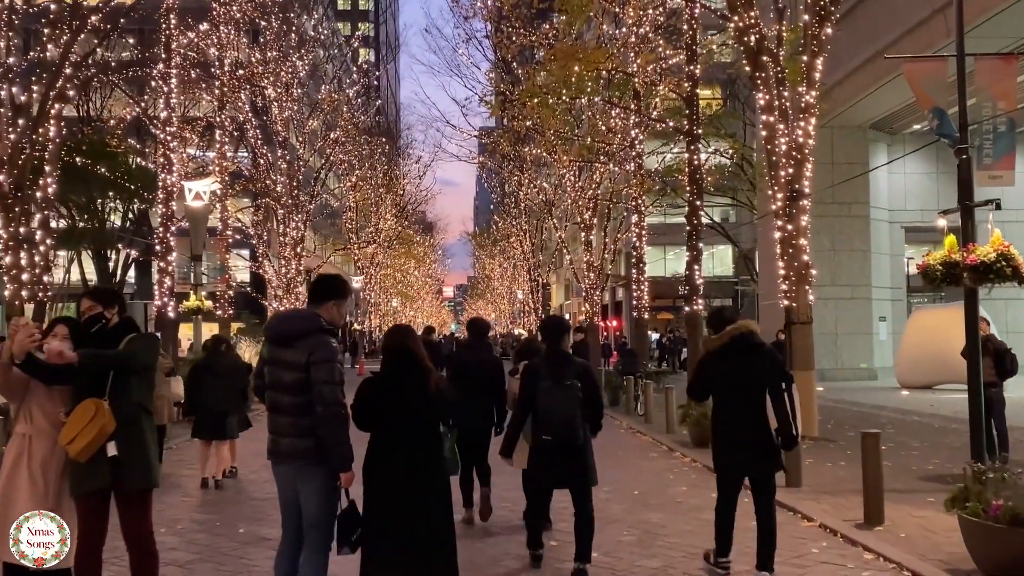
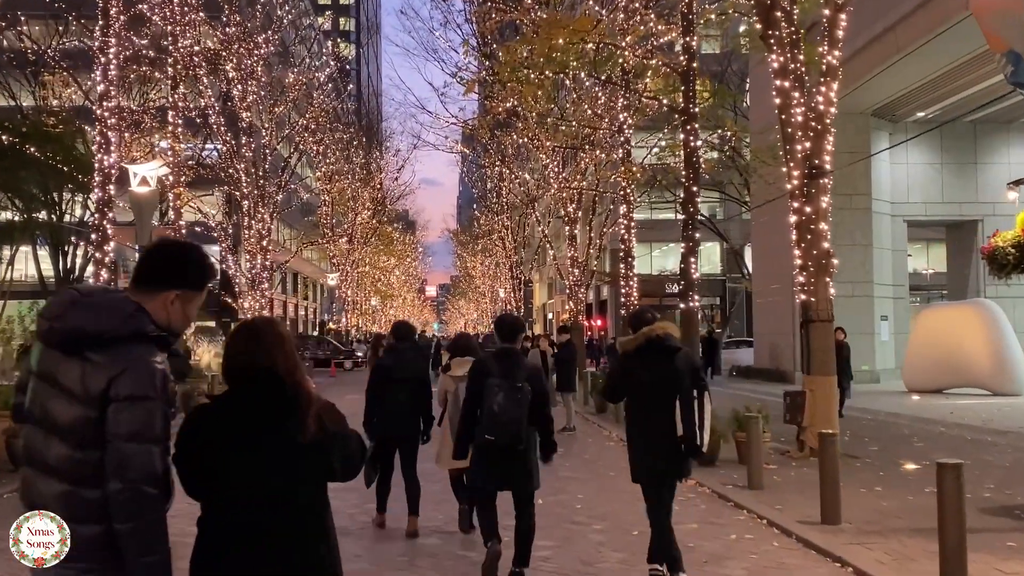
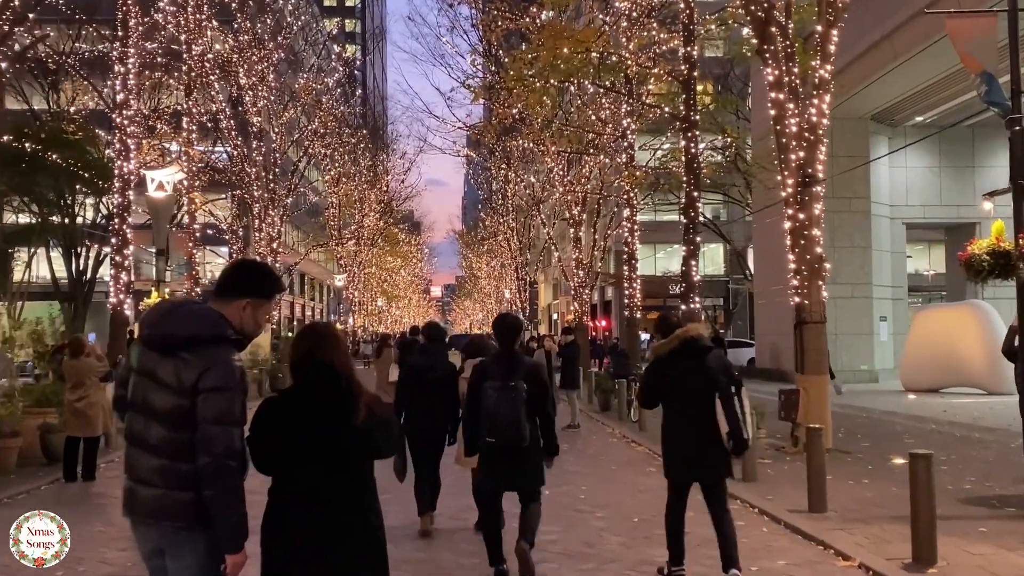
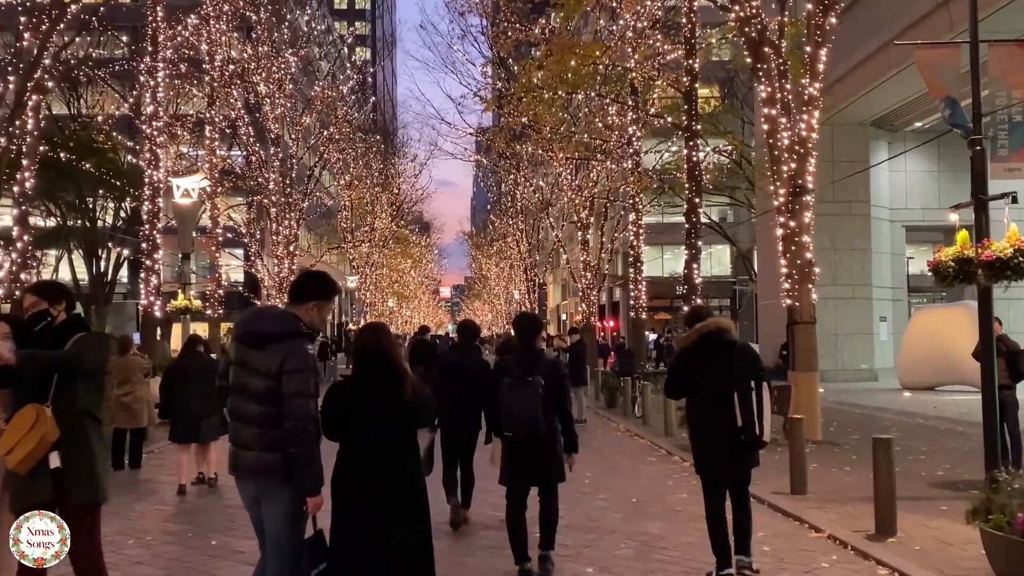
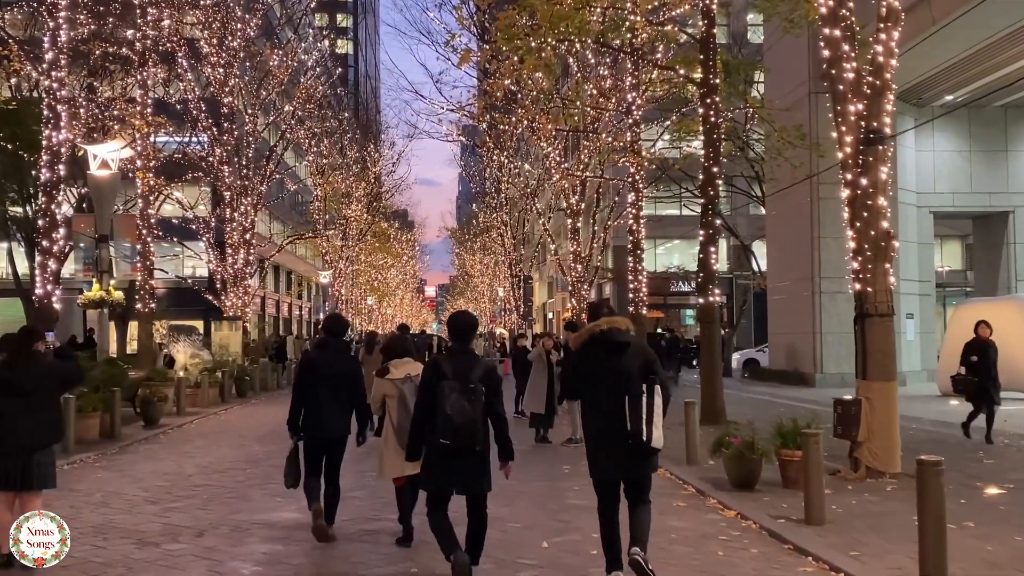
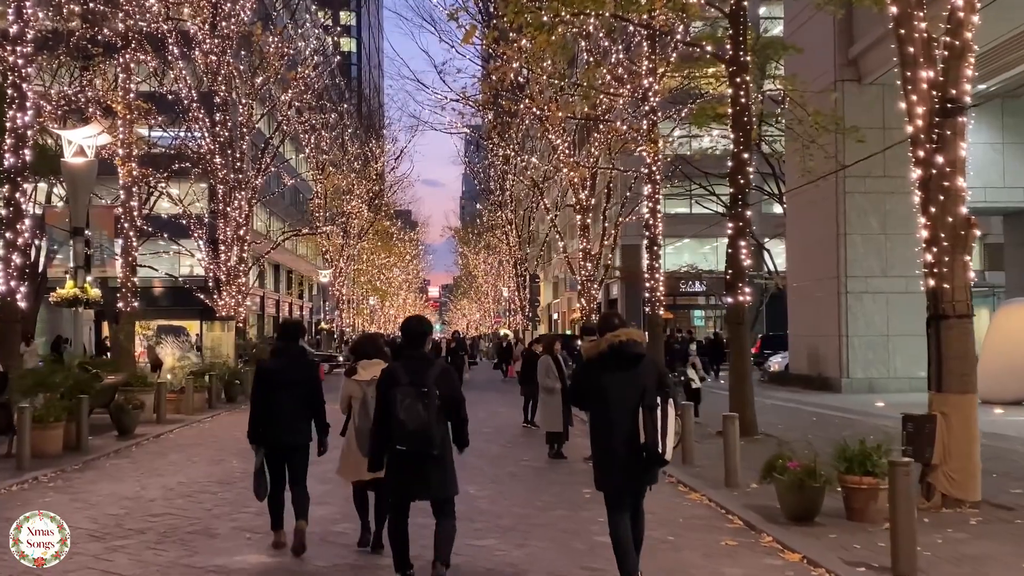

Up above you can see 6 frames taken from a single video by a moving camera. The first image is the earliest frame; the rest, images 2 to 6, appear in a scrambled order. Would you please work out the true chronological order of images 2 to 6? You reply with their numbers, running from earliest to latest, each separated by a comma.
4, 3, 2, 5, 6
